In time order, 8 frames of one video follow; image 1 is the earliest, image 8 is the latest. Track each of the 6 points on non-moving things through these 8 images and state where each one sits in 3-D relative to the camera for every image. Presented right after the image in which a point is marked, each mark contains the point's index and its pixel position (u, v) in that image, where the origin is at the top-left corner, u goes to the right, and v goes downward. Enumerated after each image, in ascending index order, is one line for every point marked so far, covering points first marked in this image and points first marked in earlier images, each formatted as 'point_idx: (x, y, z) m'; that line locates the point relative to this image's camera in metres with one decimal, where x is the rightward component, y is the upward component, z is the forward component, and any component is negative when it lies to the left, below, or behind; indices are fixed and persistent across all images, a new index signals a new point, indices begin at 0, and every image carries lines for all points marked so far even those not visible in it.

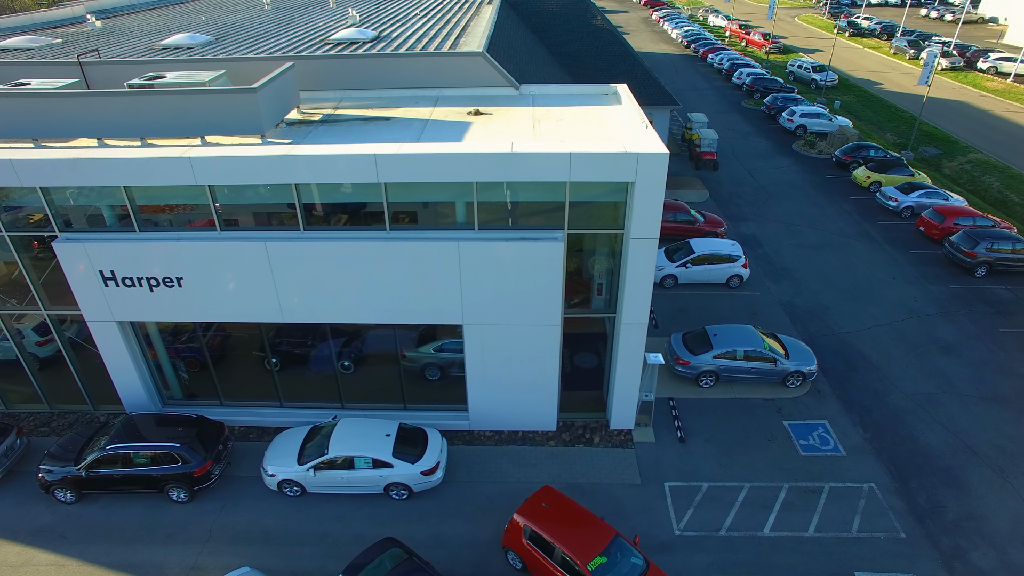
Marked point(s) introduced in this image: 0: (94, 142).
0: (-9.2, +3.3, +11.6) m
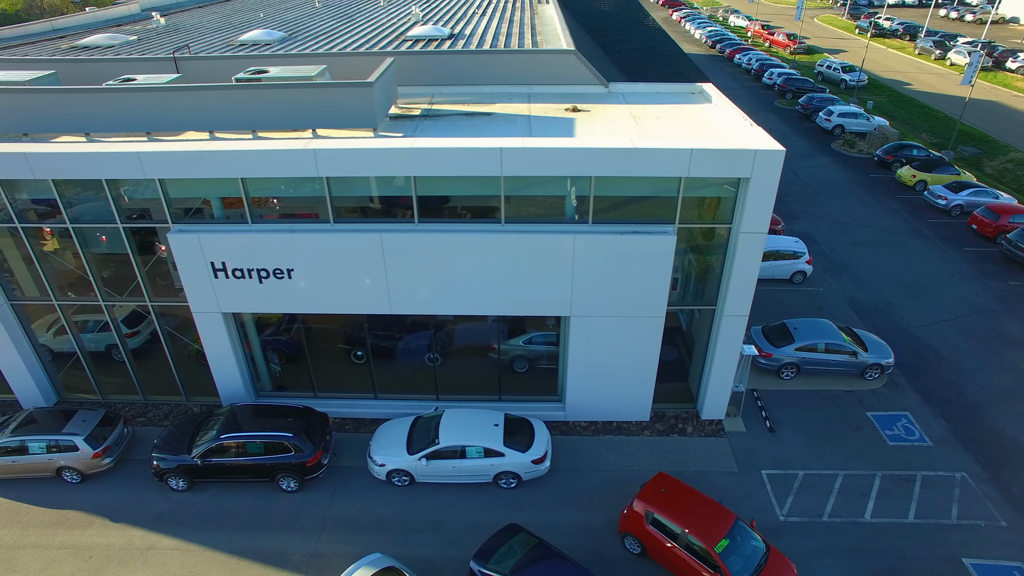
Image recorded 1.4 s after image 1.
0: (-6.8, +3.5, +11.8) m
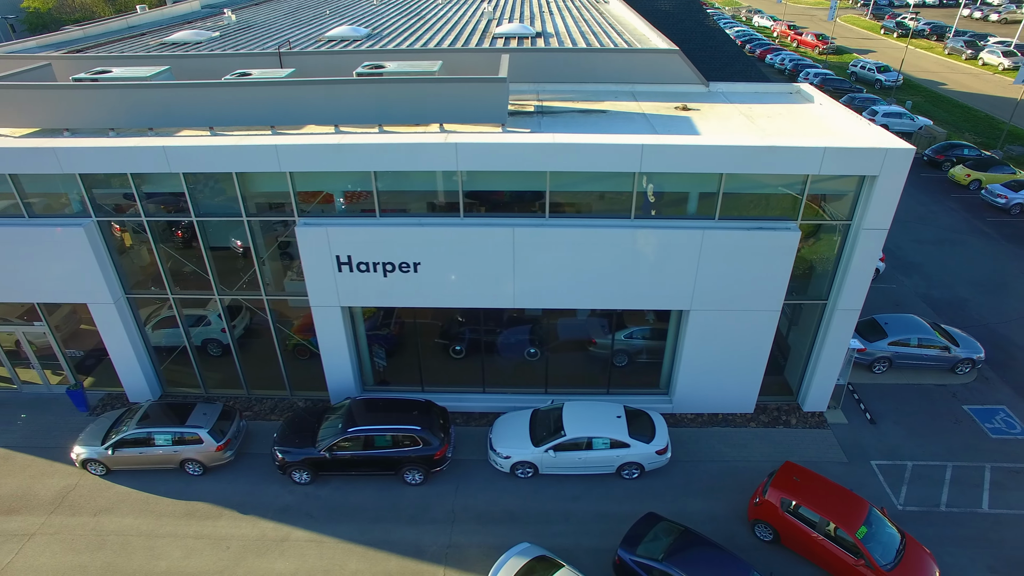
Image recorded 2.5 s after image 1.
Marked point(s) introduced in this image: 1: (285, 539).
0: (-4.0, +3.6, +11.9) m
1: (-4.7, -5.3, +11.0) m
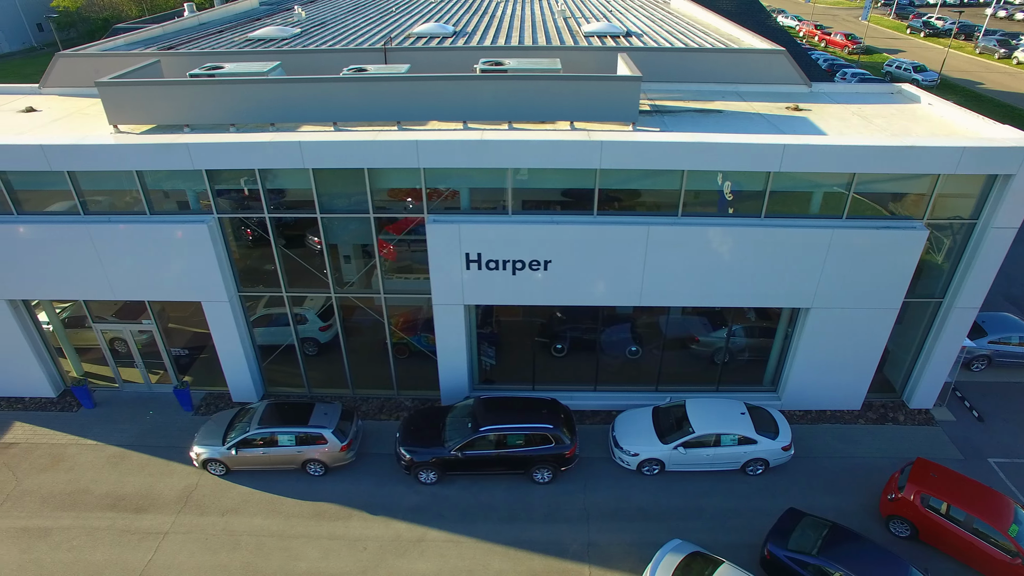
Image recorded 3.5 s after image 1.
0: (-1.1, +3.6, +11.8) m
1: (-1.9, -5.2, +10.9) m
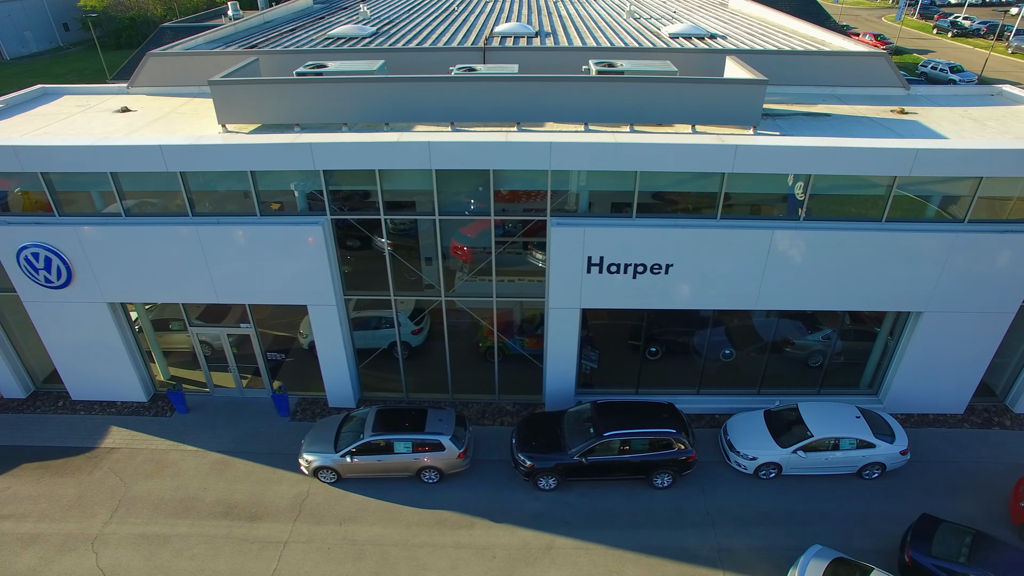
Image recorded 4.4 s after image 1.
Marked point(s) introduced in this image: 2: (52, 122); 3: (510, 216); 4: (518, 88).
0: (+1.5, +3.6, +11.6) m
1: (+0.8, -5.3, +10.7) m
2: (-11.3, +4.1, +12.9) m
3: (+0.1, +1.6, +11.5) m
4: (+0.1, +4.4, +11.5) m
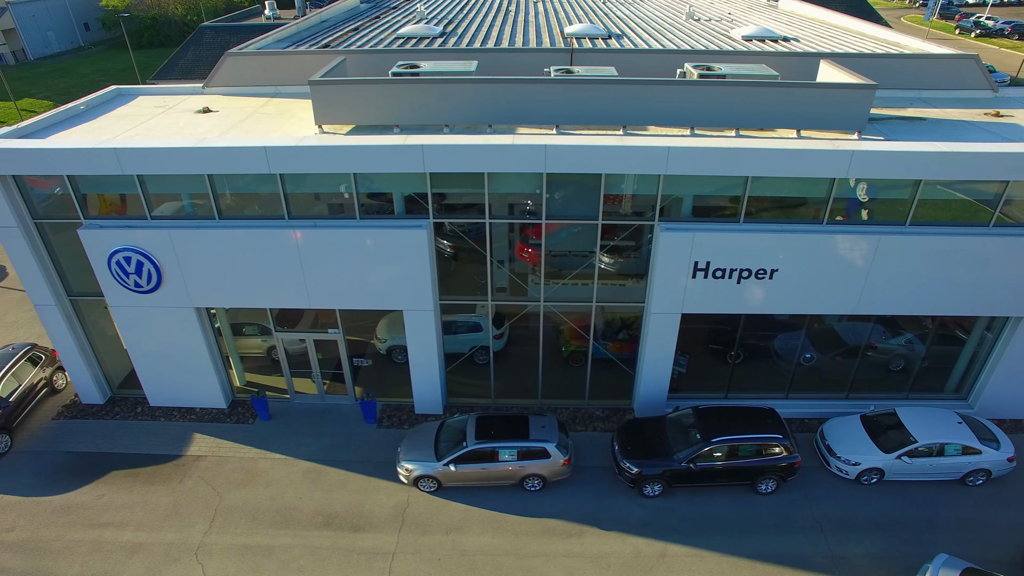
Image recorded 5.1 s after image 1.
0: (+3.8, +3.5, +11.5) m
1: (+3.1, -5.4, +10.5) m
2: (-9.0, +3.9, +12.6) m
3: (+2.4, +1.5, +11.4) m
4: (+2.4, +4.3, +11.3) m
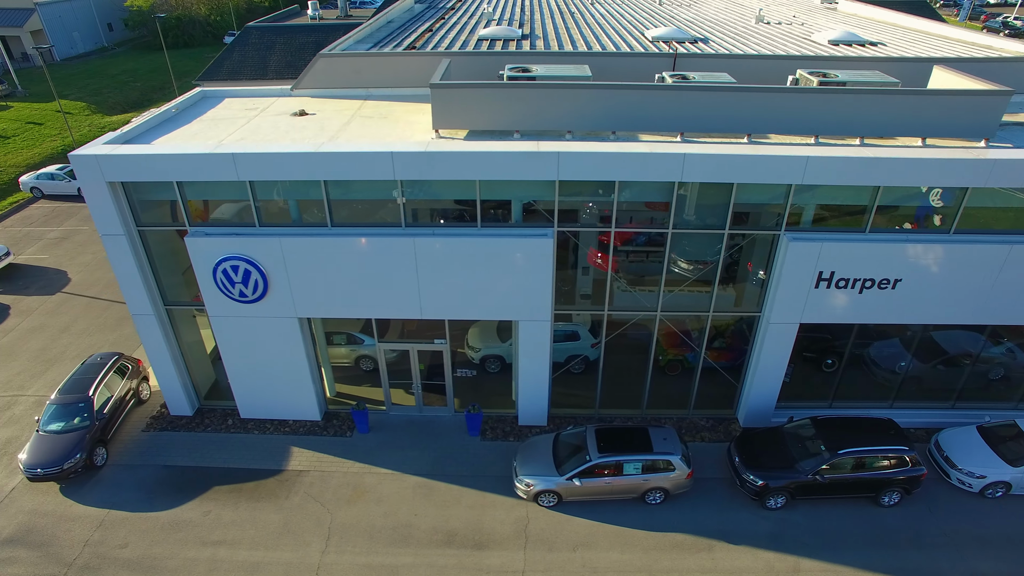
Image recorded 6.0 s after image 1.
0: (+6.4, +3.3, +11.2) m
1: (+5.7, -5.6, +10.3) m
2: (-6.4, +3.7, +12.2) m
3: (+5.0, +1.3, +11.1) m
4: (+5.0, +4.1, +11.1) m
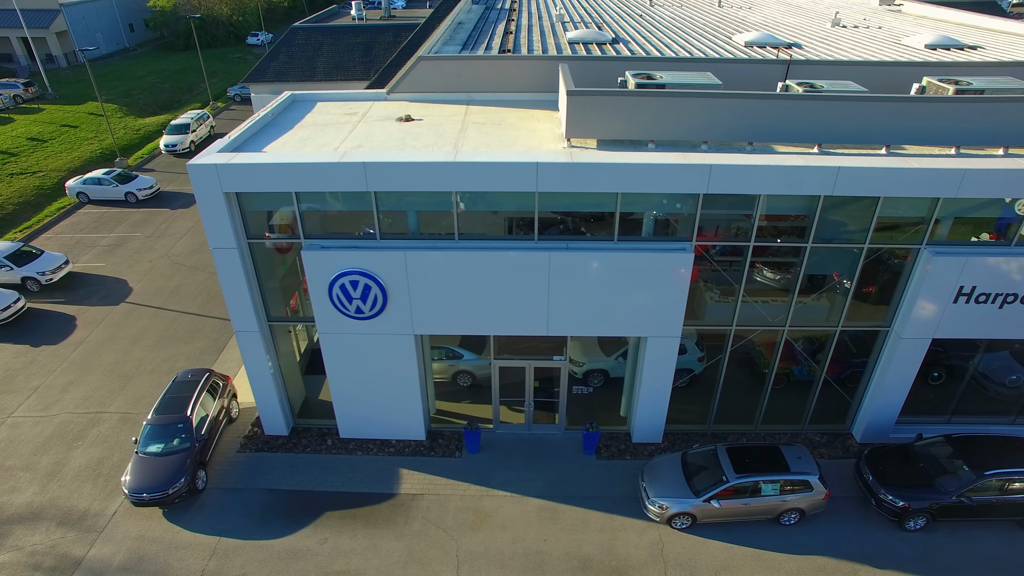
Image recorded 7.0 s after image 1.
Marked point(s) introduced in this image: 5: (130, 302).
0: (+9.1, +3.0, +10.8) m
1: (+8.5, -5.9, +9.8) m
2: (-3.7, +3.4, +11.7) m
3: (+7.8, +1.0, +10.7) m
4: (+7.8, +3.8, +10.7) m
5: (-12.7, -0.5, +17.3) m
